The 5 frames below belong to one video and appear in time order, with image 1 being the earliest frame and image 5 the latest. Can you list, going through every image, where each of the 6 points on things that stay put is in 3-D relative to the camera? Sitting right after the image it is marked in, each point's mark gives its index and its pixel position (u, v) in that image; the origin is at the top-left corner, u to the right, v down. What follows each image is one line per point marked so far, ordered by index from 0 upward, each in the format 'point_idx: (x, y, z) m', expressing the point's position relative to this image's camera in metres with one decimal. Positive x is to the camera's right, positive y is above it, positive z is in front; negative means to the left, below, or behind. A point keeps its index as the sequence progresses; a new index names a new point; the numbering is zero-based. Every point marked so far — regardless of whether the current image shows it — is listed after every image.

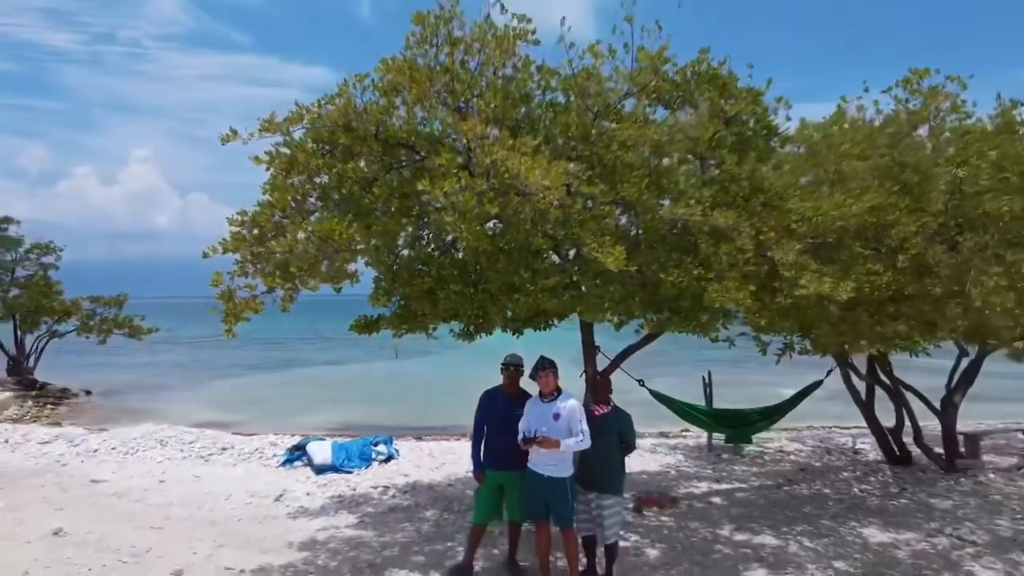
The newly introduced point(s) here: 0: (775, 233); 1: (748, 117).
0: (+1.9, +0.4, +6.0) m
1: (+2.2, +1.6, +7.5) m
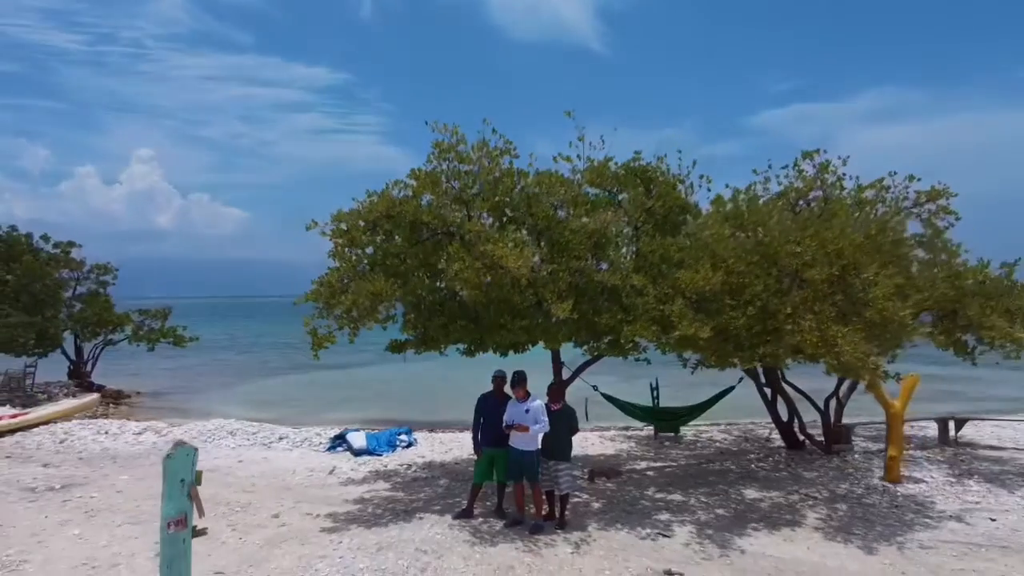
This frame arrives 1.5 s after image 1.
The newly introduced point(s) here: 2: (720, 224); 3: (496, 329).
0: (+1.8, 0.0, +9.1) m
1: (+2.0, +1.2, +10.6) m
2: (+2.8, +0.9, +10.7) m
3: (-0.2, -0.5, +9.3) m
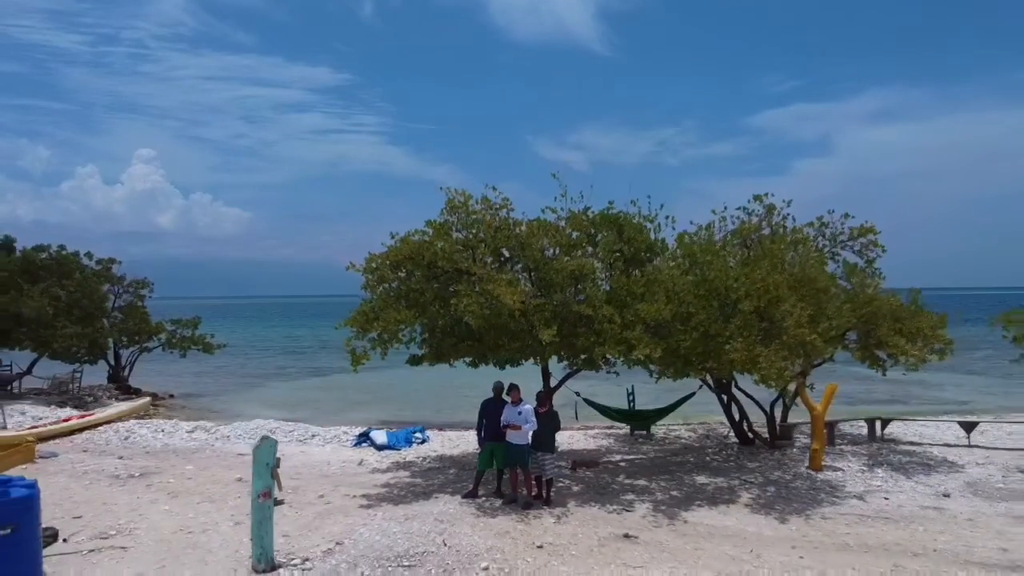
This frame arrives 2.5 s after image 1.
0: (+1.7, -0.4, +11.5) m
1: (+2.0, +0.7, +13.0) m
2: (+2.7, +0.5, +13.2) m
3: (-0.2, -0.9, +11.7) m
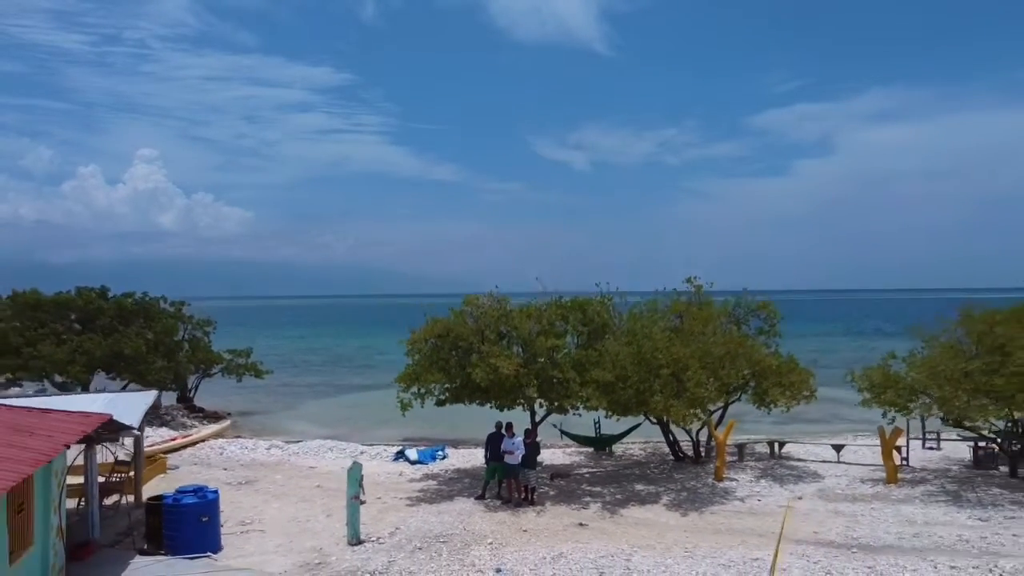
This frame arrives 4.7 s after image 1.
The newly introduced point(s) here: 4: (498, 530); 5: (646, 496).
0: (+1.6, -1.9, +17.1) m
1: (+1.9, -0.7, +18.6) m
2: (+2.6, -1.0, +18.8) m
3: (-0.3, -2.4, +17.3) m
4: (-0.3, -4.5, +15.2) m
5: (+2.9, -4.5, +17.5) m
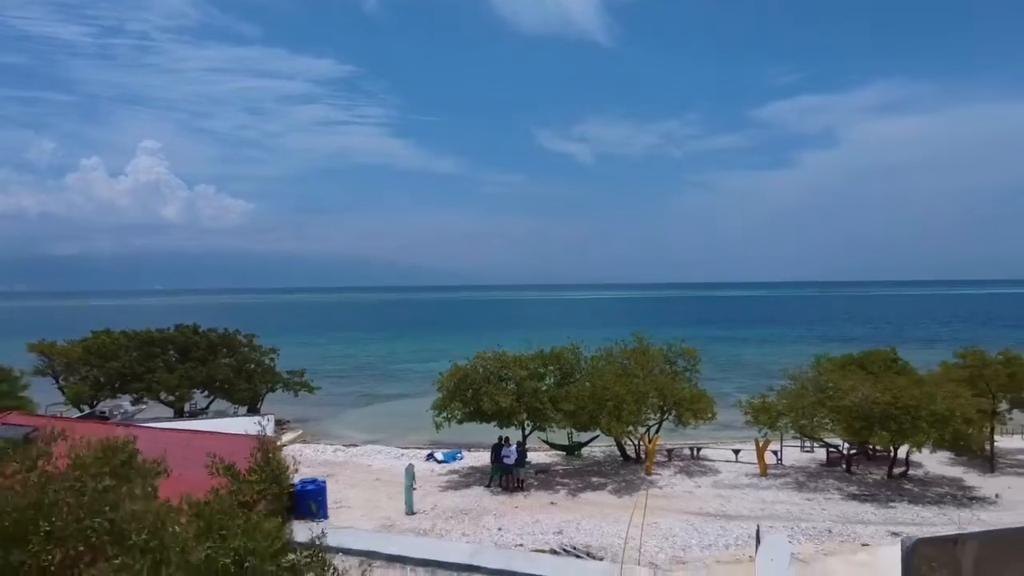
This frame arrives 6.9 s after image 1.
0: (+1.5, -3.8, +25.9) m
1: (+1.8, -2.6, +27.4) m
2: (+2.5, -2.9, +27.5) m
3: (-0.4, -4.3, +26.1) m
4: (-0.4, -6.5, +24.0) m
5: (+2.8, -6.4, +26.2) m
